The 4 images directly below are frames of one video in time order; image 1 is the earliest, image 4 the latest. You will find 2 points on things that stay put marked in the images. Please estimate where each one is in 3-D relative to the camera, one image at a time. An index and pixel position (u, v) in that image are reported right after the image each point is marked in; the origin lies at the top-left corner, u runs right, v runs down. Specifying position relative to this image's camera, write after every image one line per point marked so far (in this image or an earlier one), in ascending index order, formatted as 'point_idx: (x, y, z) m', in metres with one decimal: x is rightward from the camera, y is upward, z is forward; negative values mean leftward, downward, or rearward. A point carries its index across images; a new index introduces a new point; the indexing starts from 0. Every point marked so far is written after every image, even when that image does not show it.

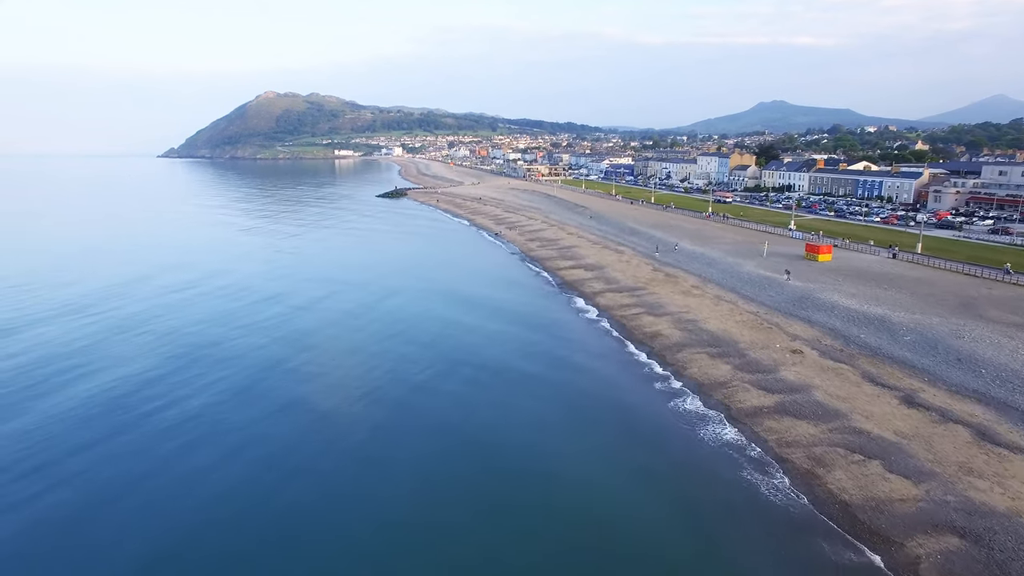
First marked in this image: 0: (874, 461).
0: (+9.2, -4.4, +14.4) m
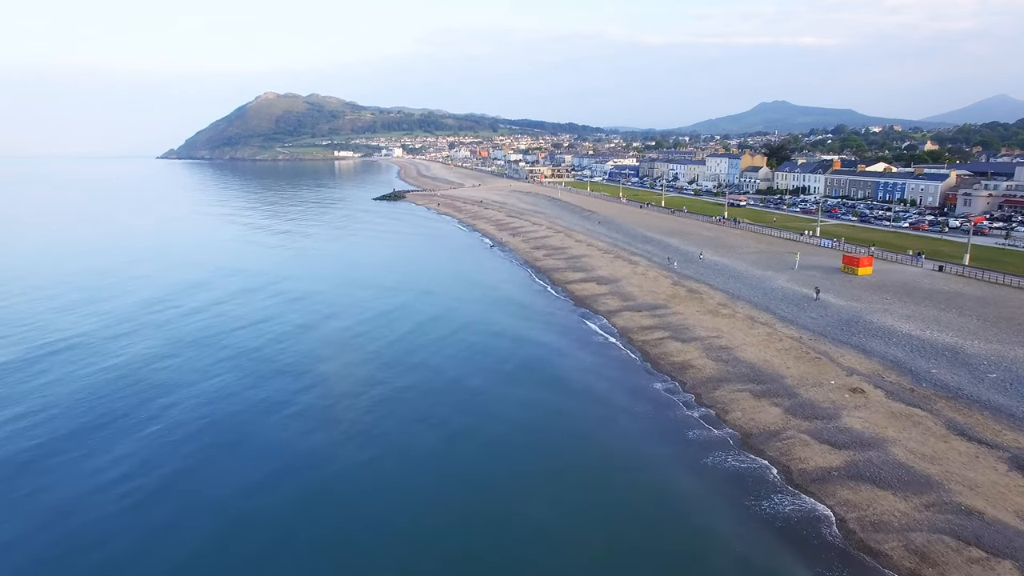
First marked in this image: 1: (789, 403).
0: (+9.5, -5.3, +11.1) m
1: (+8.9, -3.7, +18.4) m
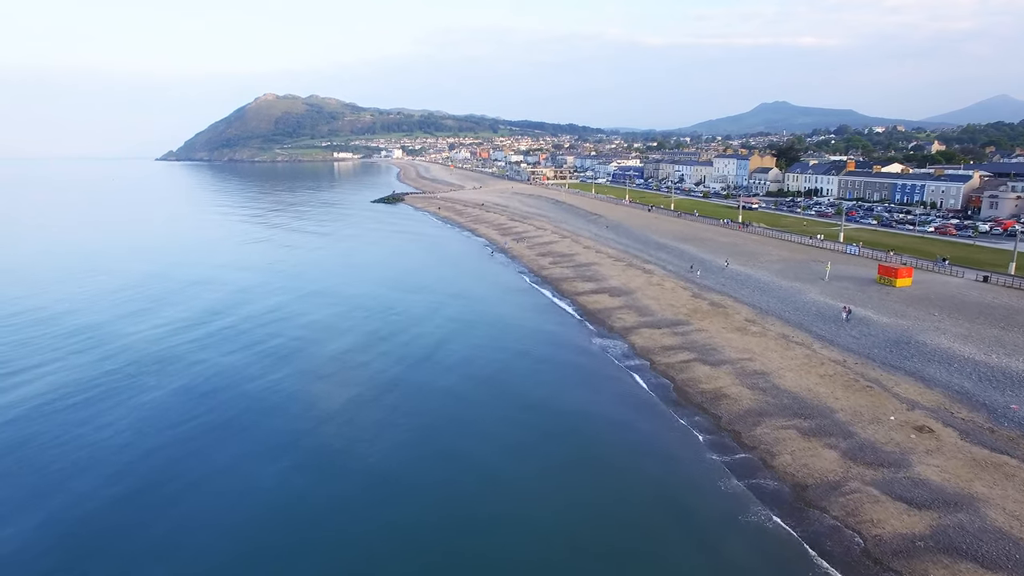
0: (+9.8, -5.9, +8.4) m
1: (+9.2, -4.3, +15.8) m
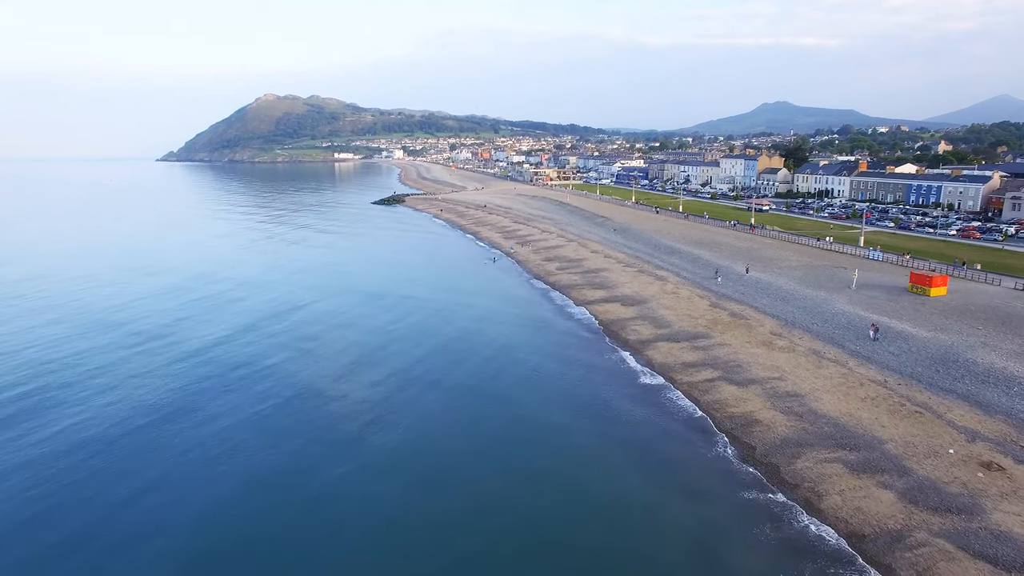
0: (+10.1, -6.3, +6.5) m
1: (+9.5, -4.8, +13.9) m
